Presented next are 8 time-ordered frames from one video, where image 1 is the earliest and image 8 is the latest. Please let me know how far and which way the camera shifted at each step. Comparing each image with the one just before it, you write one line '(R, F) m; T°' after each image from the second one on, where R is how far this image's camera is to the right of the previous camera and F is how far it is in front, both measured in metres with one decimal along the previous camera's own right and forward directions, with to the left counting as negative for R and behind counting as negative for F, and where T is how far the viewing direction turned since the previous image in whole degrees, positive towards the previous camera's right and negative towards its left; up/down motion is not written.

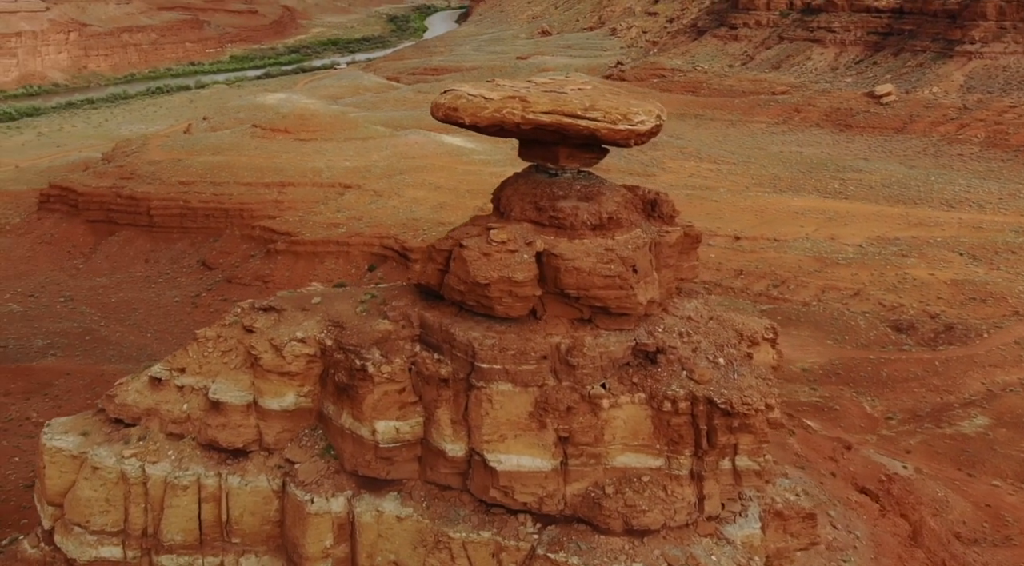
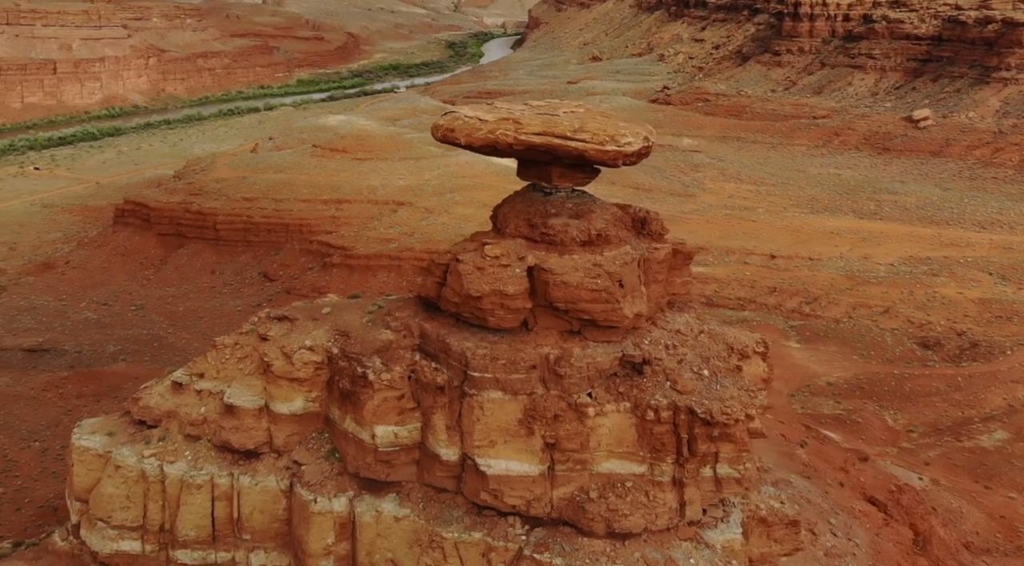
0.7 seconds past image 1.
(+0.8, -0.4) m; -5°
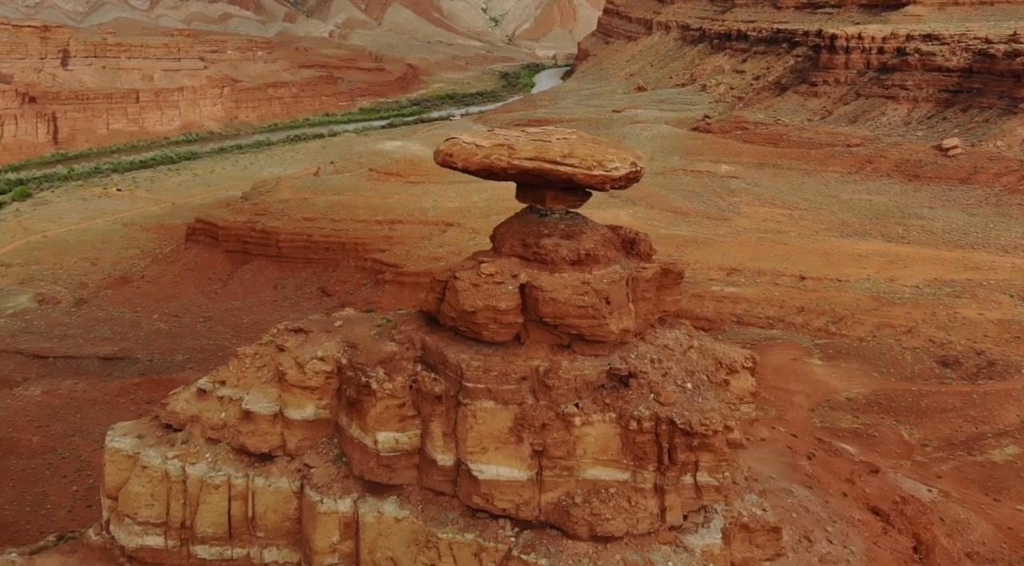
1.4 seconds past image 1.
(+0.8, -0.5) m; -5°
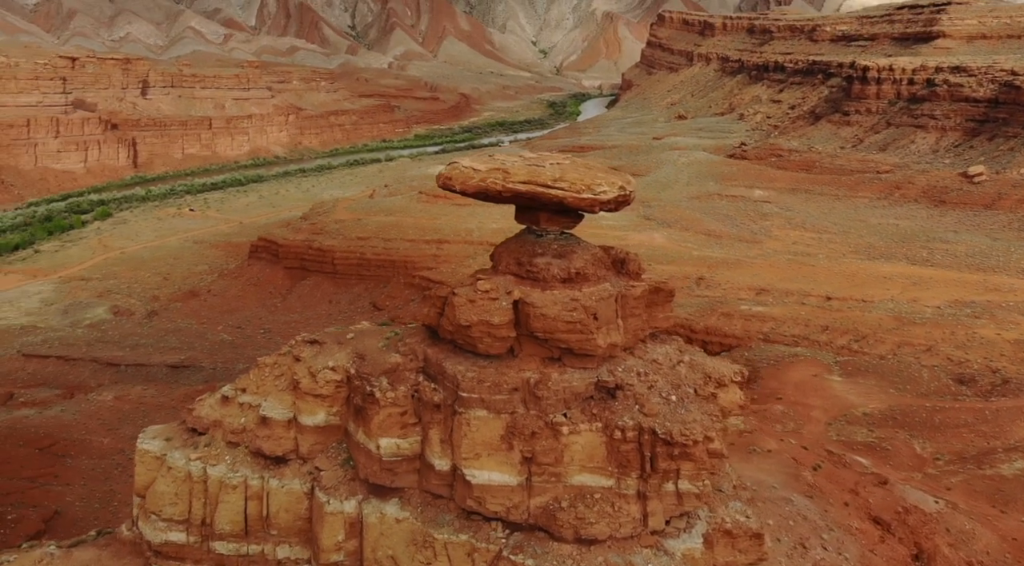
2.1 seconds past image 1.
(+0.8, -0.6) m; -5°
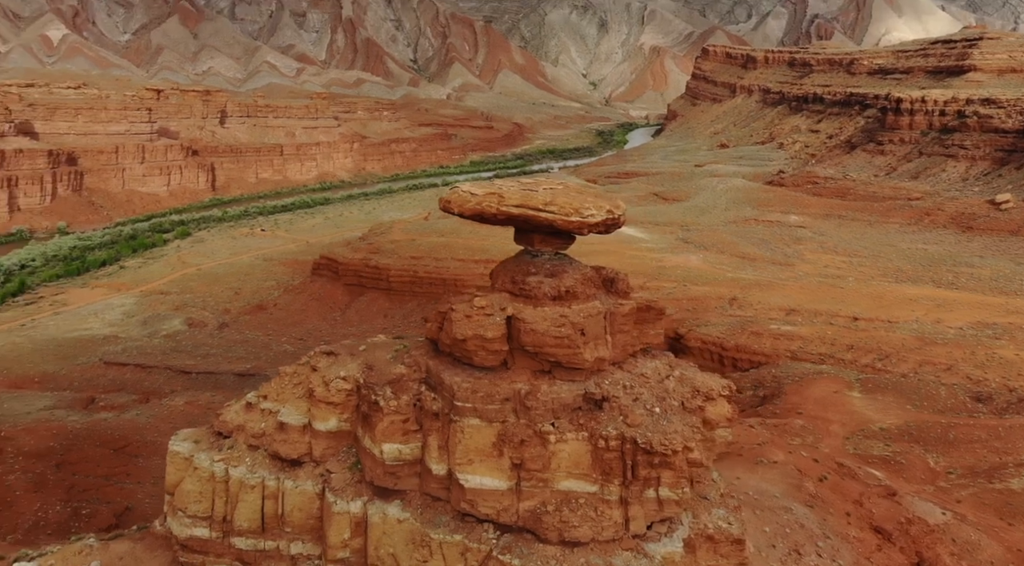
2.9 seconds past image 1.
(+1.0, -0.7) m; -6°
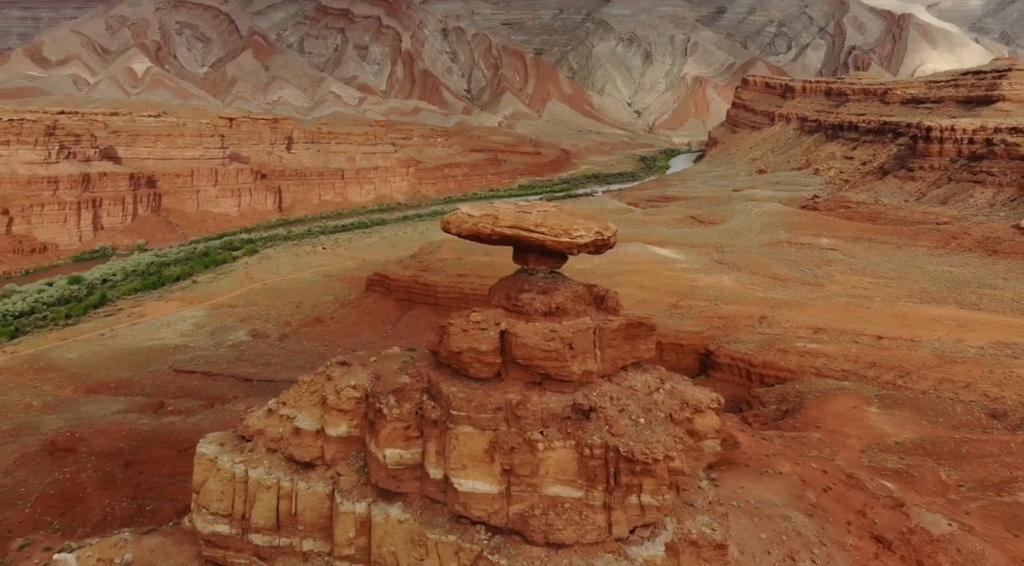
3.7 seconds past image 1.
(+1.0, -0.7) m; -5°
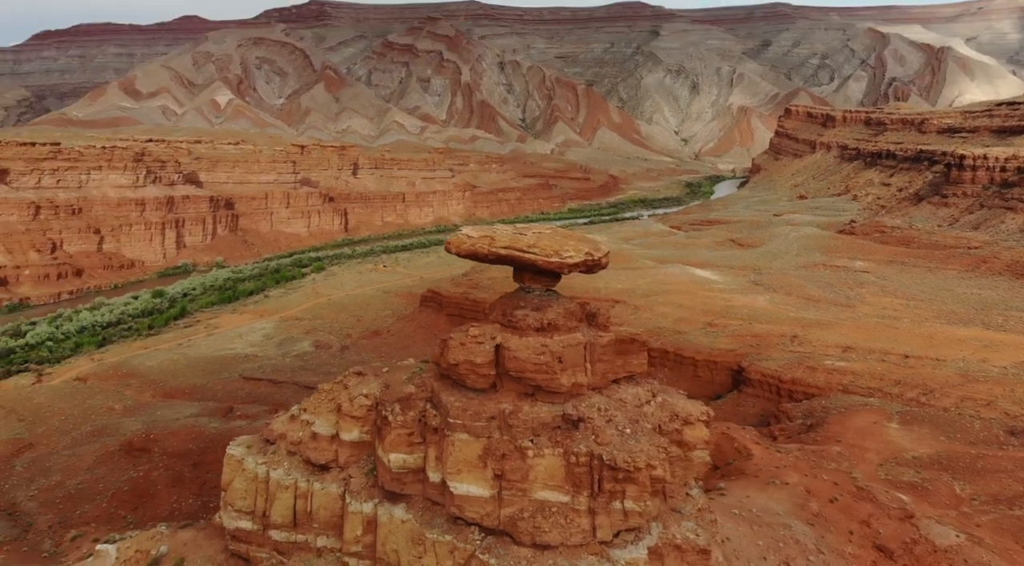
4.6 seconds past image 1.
(+1.2, -0.7) m; -6°
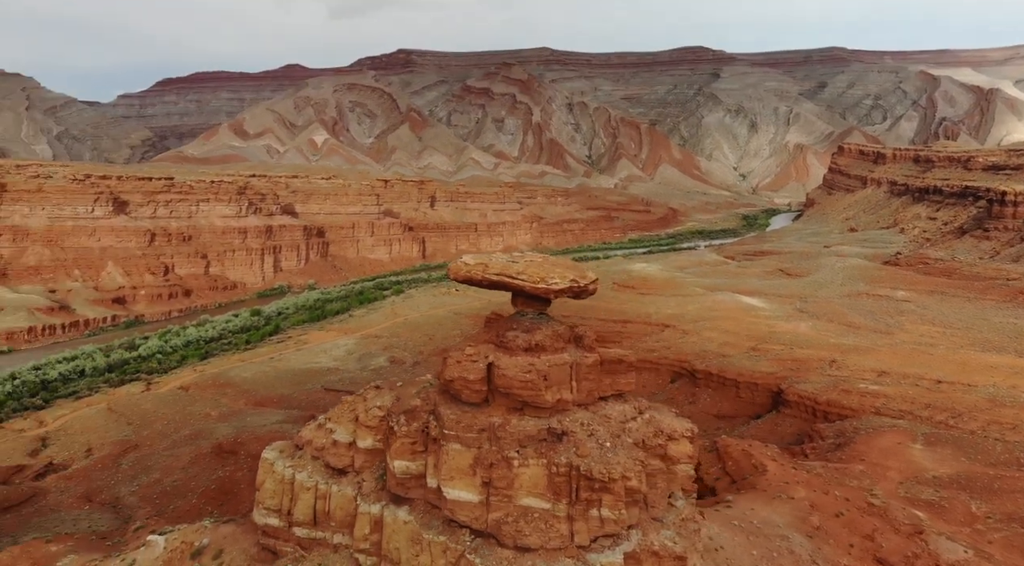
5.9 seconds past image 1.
(+1.8, -1.0) m; -8°
